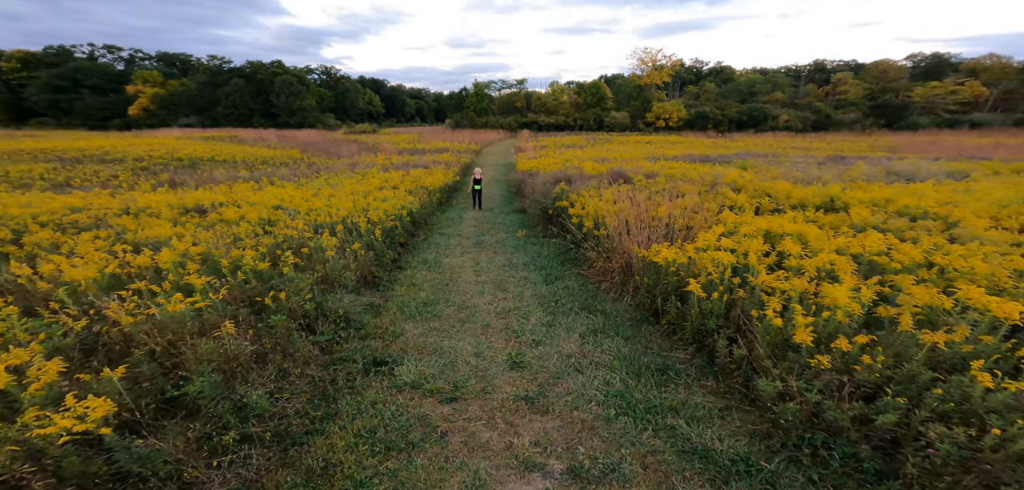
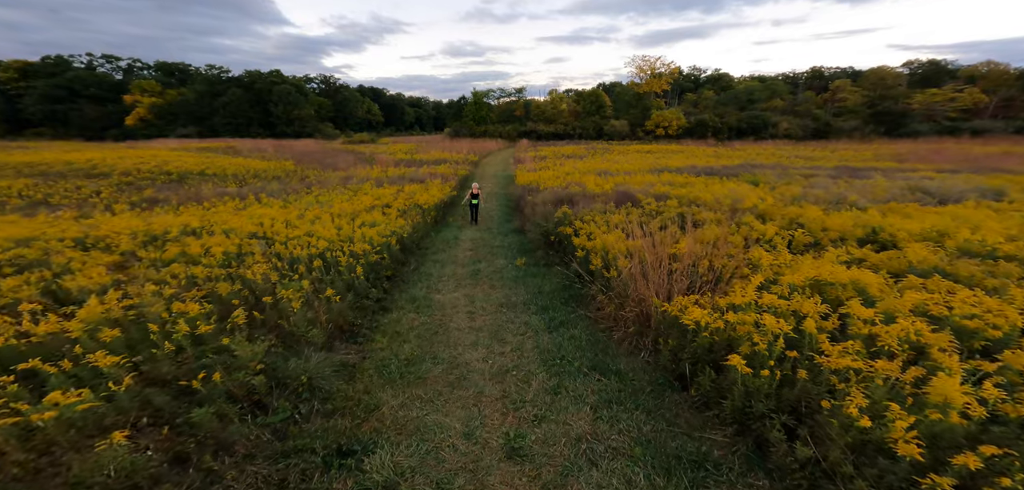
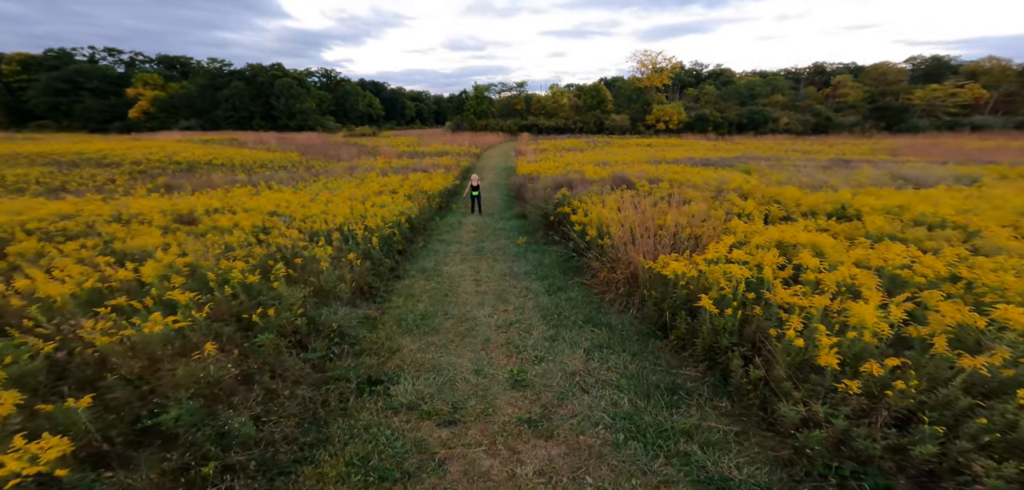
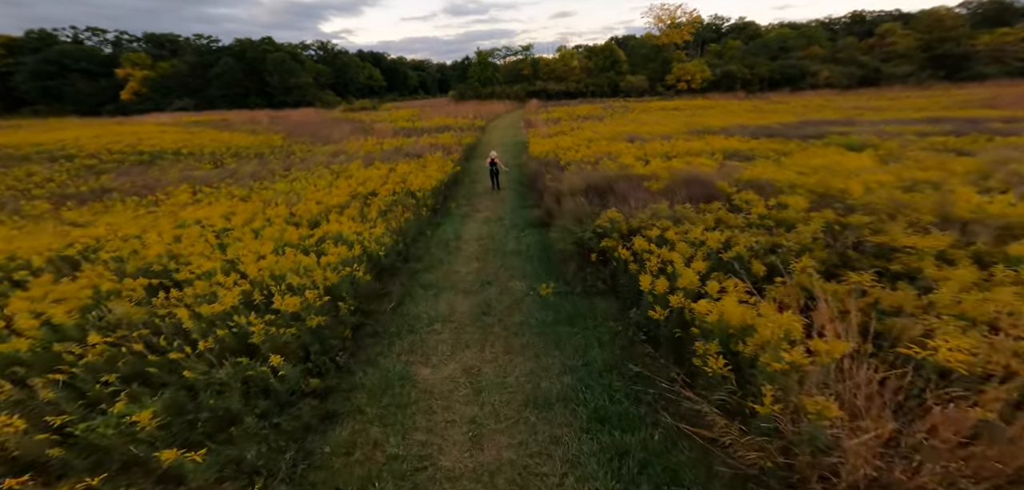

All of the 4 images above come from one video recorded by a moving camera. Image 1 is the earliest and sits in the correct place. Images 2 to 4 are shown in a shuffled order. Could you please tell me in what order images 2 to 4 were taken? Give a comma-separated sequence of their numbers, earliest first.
3, 2, 4
